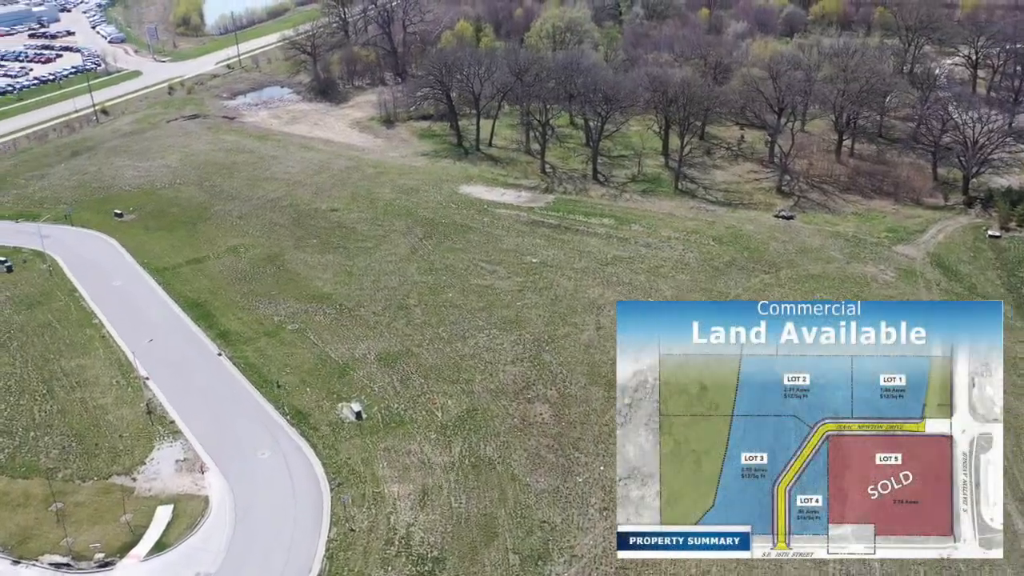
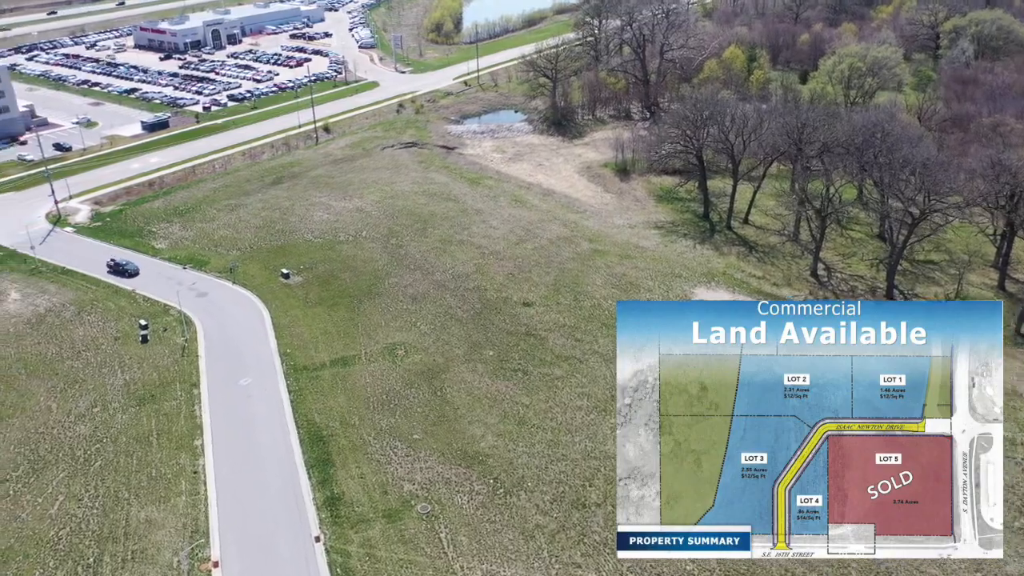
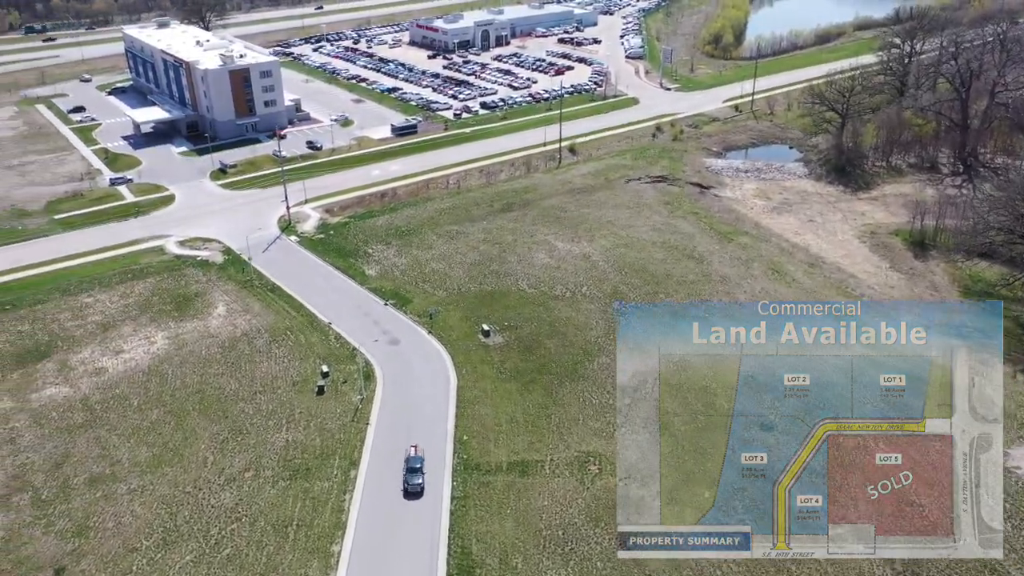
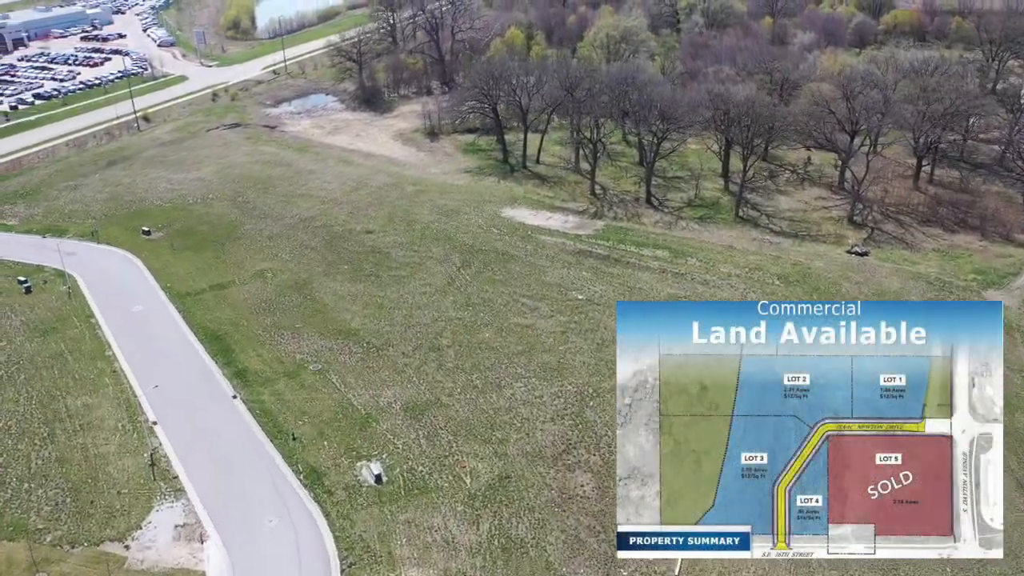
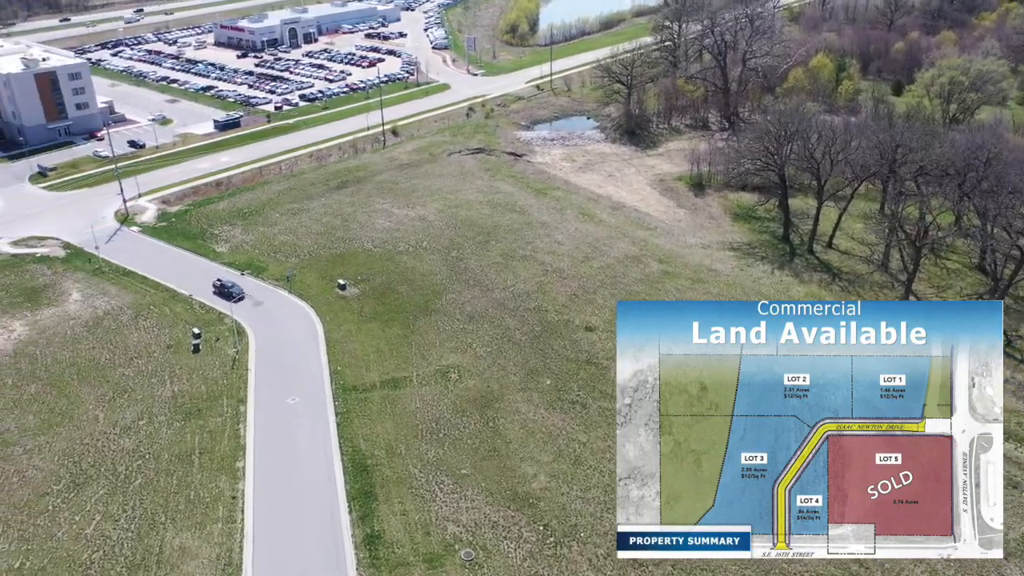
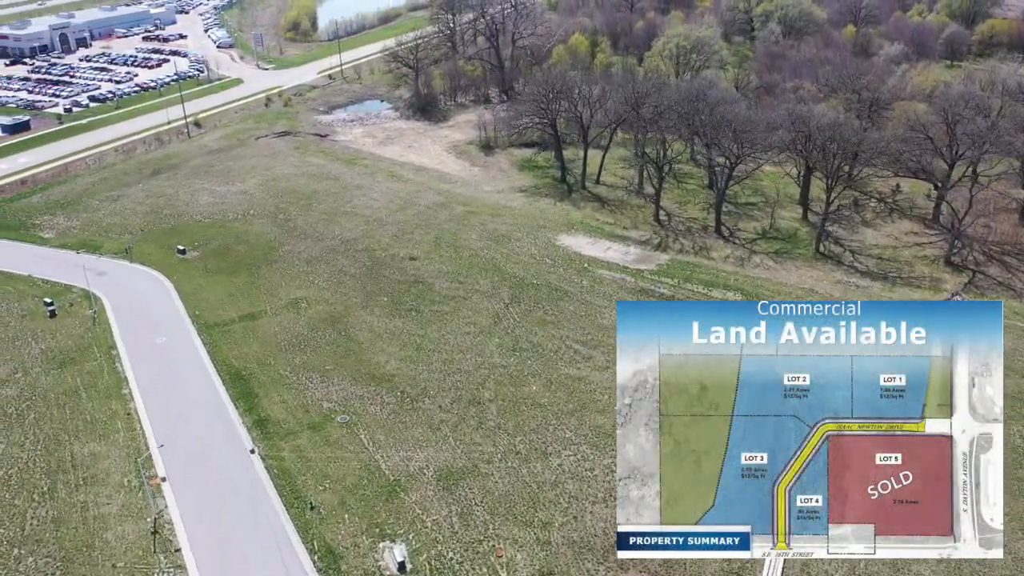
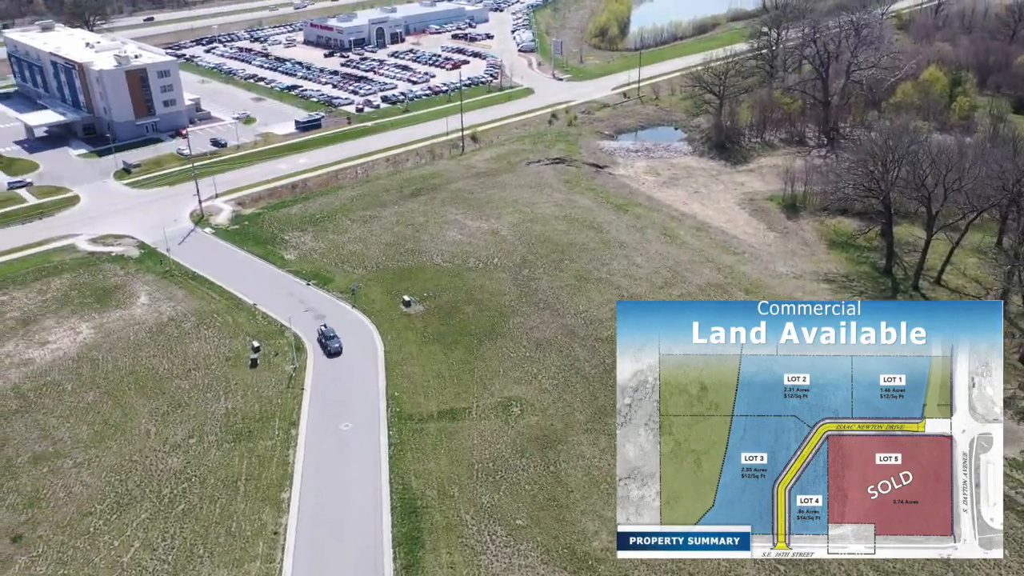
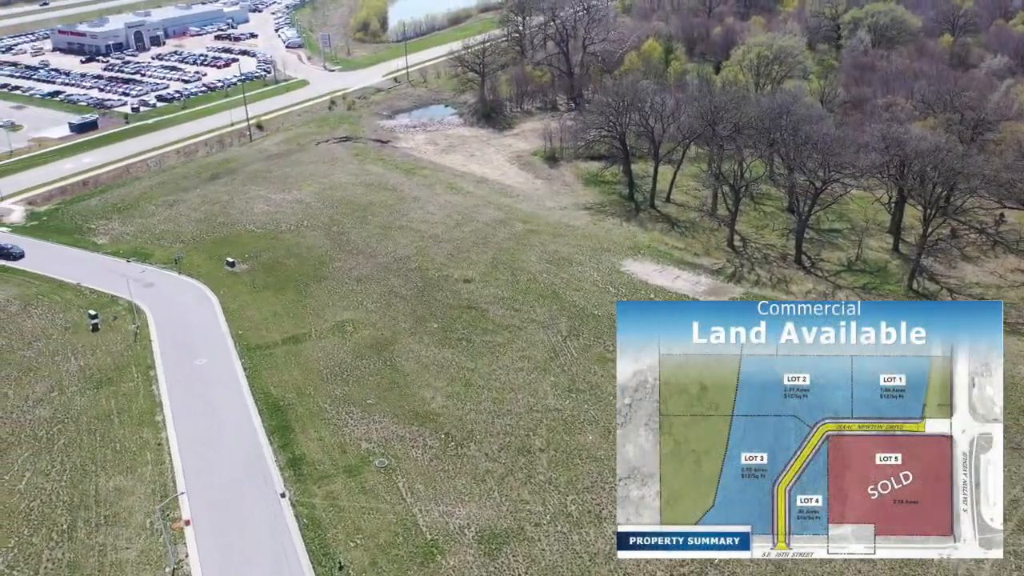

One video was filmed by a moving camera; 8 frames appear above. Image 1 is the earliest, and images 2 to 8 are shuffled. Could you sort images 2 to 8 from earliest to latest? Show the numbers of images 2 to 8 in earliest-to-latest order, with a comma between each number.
4, 6, 8, 2, 5, 7, 3
